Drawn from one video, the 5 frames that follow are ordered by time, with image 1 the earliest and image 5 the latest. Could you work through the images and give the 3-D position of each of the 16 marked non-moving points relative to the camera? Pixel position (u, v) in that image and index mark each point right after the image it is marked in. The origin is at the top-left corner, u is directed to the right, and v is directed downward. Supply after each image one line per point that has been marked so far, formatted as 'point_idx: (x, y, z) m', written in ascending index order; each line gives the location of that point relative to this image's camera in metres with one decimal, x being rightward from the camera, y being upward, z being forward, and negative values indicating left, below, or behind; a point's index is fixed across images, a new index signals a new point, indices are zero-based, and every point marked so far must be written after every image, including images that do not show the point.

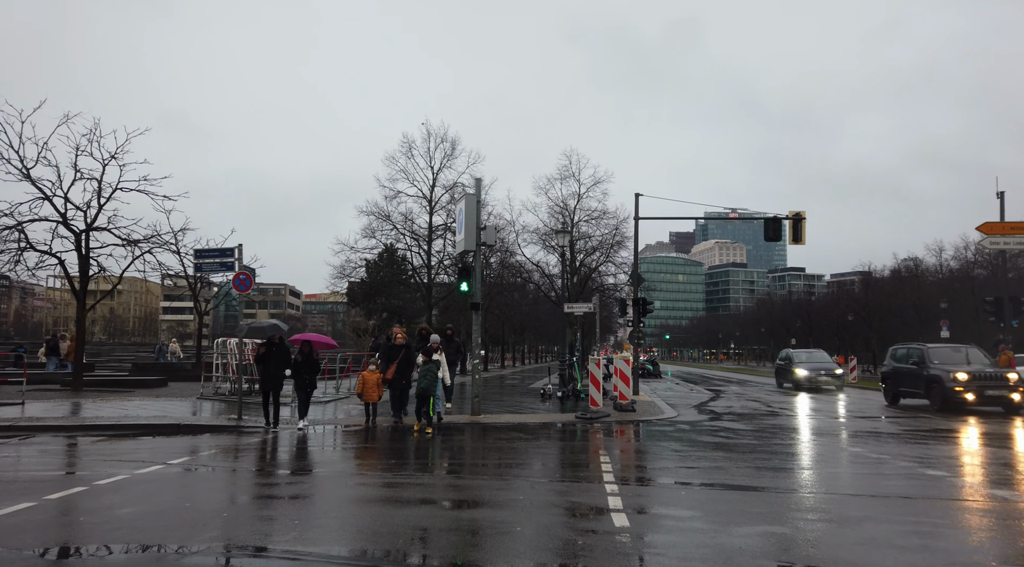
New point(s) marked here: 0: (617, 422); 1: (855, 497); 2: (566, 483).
0: (+2.4, -3.2, +16.7) m
1: (+3.6, -2.2, +7.6) m
2: (+0.7, -2.4, +8.6) m
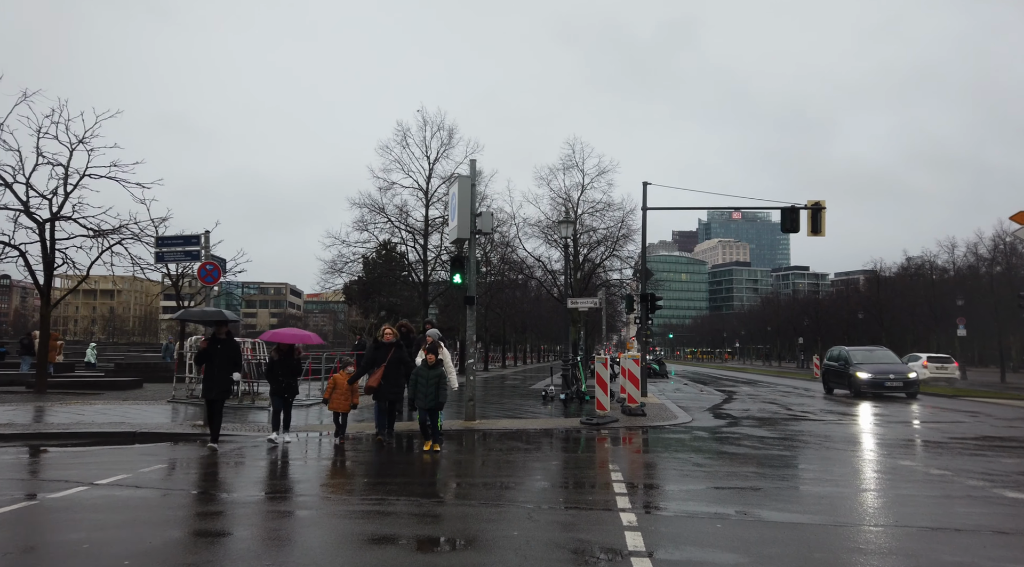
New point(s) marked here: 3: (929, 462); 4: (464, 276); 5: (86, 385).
0: (+2.4, -3.0, +15.1) m
1: (+3.5, -2.1, +6.1) m
2: (+0.6, -2.2, +7.1) m
3: (+5.9, -2.5, +10.3) m
4: (-1.0, +0.2, +15.4) m
5: (-11.6, -2.8, +19.8) m
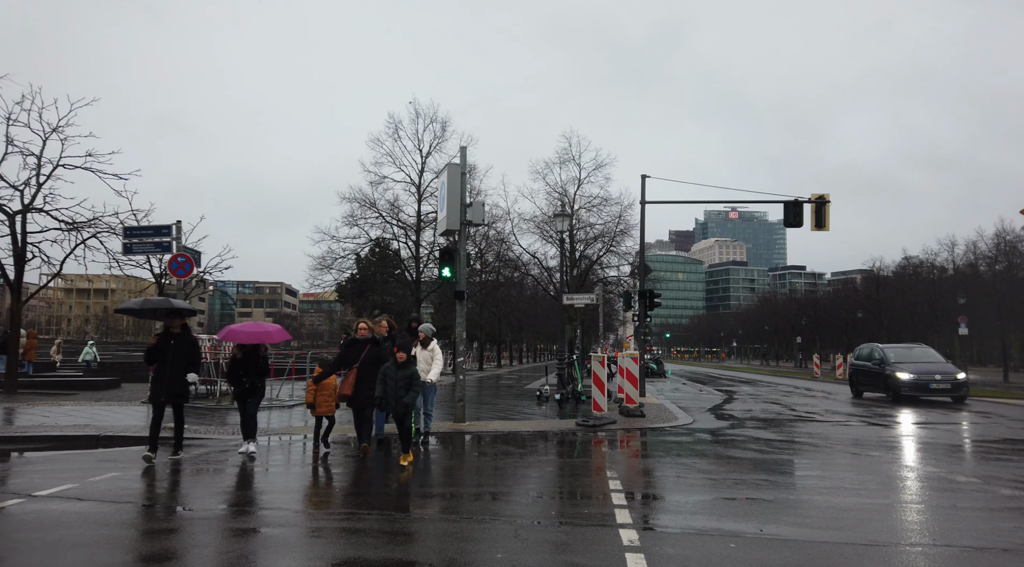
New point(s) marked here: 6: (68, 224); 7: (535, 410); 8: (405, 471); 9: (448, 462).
0: (+2.2, -2.9, +14.3) m
1: (+3.4, -2.0, +5.3) m
2: (+0.5, -2.1, +6.3) m
3: (+5.7, -2.4, +9.5) m
4: (-1.2, +0.3, +14.6) m
5: (-11.8, -2.6, +19.0) m
6: (-11.3, +1.5, +18.5) m
7: (+0.6, -3.2, +18.5) m
8: (-1.4, -2.4, +9.5) m
9: (-0.9, -2.5, +10.4) m
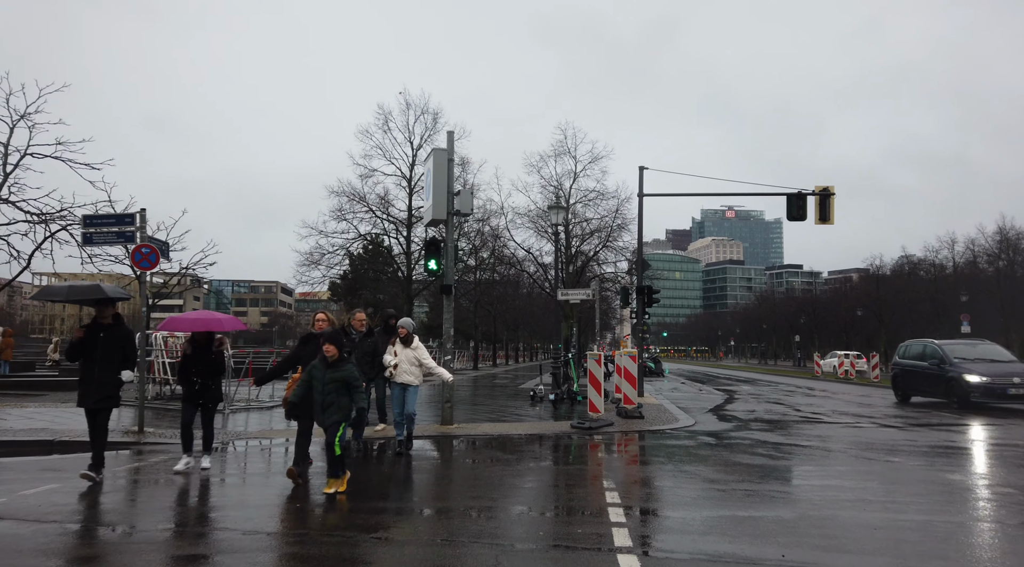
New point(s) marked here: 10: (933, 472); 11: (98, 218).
0: (+2.0, -2.8, +13.5) m
1: (+3.3, -1.9, +4.4) m
2: (+0.3, -2.0, +5.4) m
3: (+5.6, -2.3, +8.7) m
4: (-1.4, +0.4, +13.7) m
5: (-12.0, -2.5, +18.1) m
6: (-11.5, +1.6, +17.6) m
7: (+0.4, -3.1, +17.7) m
8: (-1.5, -2.3, +8.7) m
9: (-1.1, -2.4, +9.5) m
10: (+5.2, -2.3, +9.0) m
11: (-6.8, +1.1, +11.9) m
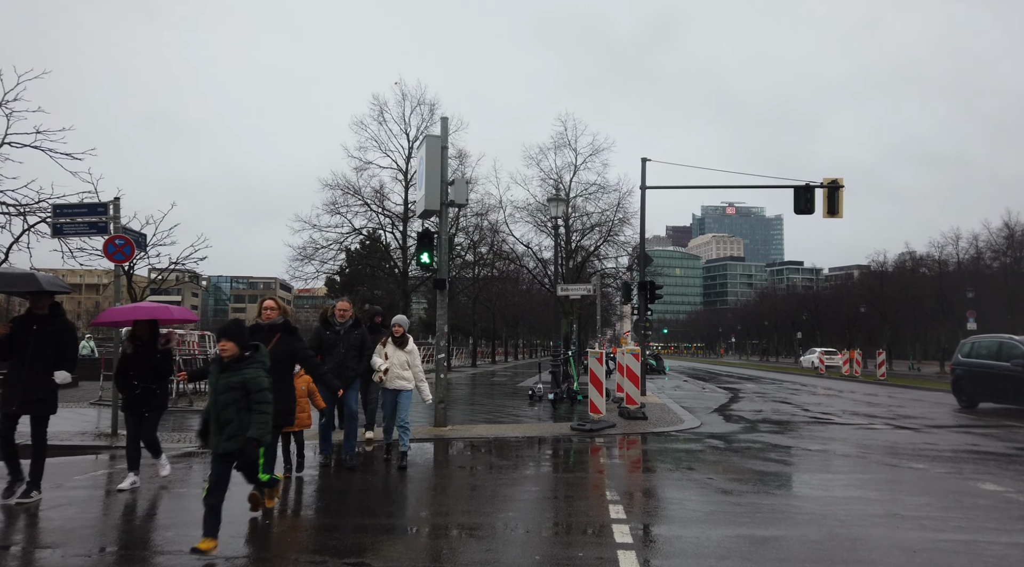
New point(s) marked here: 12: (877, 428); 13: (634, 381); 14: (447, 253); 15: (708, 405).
0: (+2.0, -2.7, +12.8) m
1: (+3.2, -1.8, +3.8) m
2: (+0.3, -1.9, +4.7) m
3: (+5.5, -2.2, +8.0) m
4: (-1.4, +0.5, +13.0) m
5: (-12.0, -2.4, +17.4) m
6: (-11.5, +1.7, +16.9) m
7: (+0.3, -2.9, +17.0) m
8: (-1.6, -2.2, +8.0) m
9: (-1.1, -2.3, +8.8) m
10: (+5.1, -2.2, +8.3) m
11: (-6.8, +1.2, +11.2) m
12: (+6.9, -2.7, +13.8) m
13: (+2.5, -2.0, +15.1) m
14: (-1.2, +0.6, +13.3) m
15: (+5.1, -3.1, +18.9) m
